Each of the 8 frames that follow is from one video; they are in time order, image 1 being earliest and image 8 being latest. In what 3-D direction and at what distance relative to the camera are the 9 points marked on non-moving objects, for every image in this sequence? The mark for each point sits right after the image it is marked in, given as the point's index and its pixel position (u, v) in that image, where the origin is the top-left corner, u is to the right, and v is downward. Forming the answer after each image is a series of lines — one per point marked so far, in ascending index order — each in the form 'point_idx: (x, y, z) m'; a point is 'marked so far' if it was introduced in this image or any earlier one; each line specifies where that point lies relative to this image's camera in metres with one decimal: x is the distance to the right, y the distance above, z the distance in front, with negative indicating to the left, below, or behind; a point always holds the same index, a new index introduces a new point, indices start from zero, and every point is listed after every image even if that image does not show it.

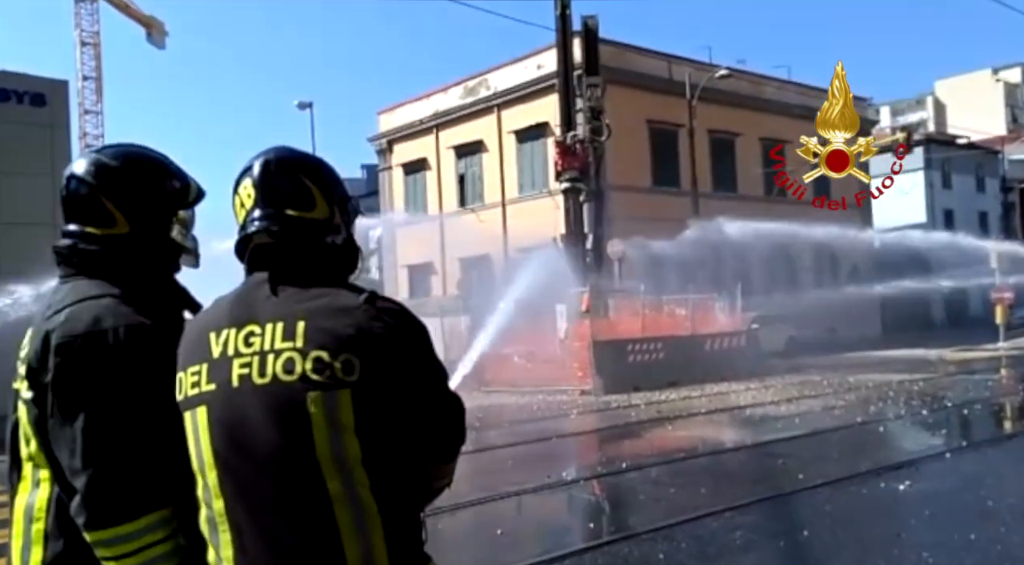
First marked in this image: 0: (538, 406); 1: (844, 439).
0: (+0.4, -1.8, +14.6) m
1: (+2.7, -1.2, +8.1) m
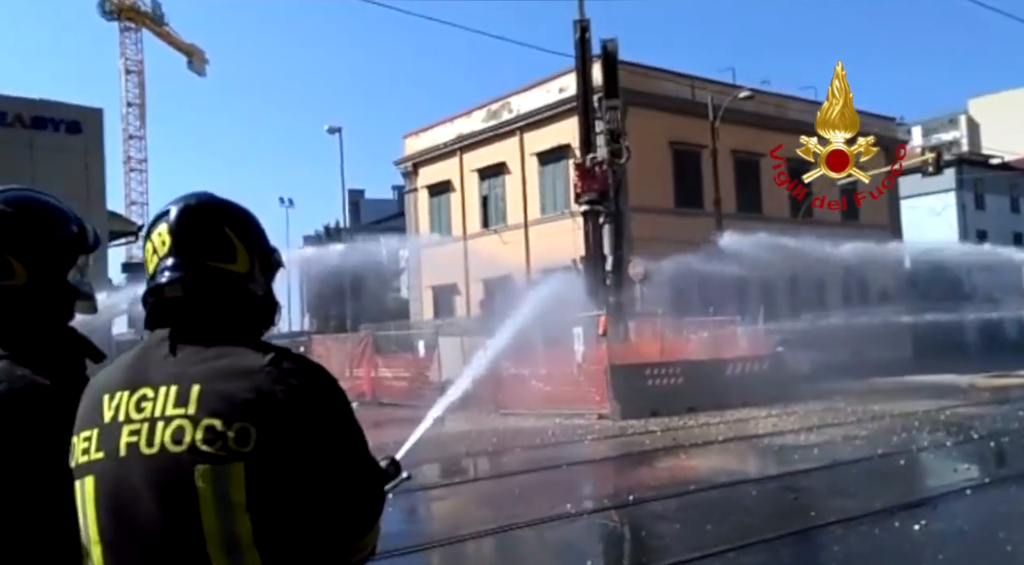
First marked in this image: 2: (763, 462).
0: (+0.6, -2.1, +14.4) m
1: (+2.7, -1.5, +7.9) m
2: (+2.2, -1.6, +9.1) m
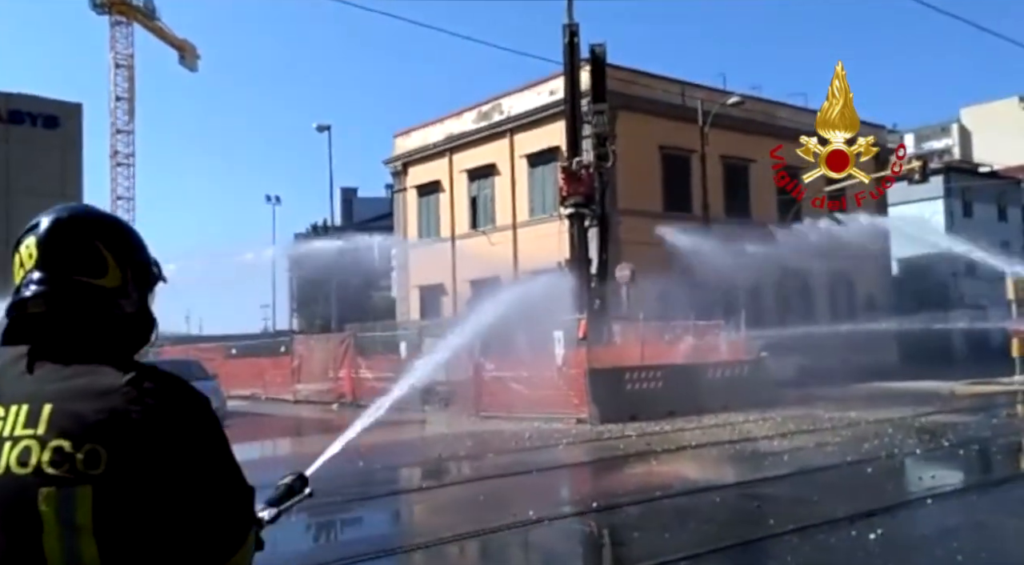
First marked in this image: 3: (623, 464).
0: (+0.3, -2.2, +14.4) m
1: (+2.5, -1.5, +8.0) m
2: (+2.0, -1.7, +9.1) m
3: (+1.1, -1.9, +10.6) m
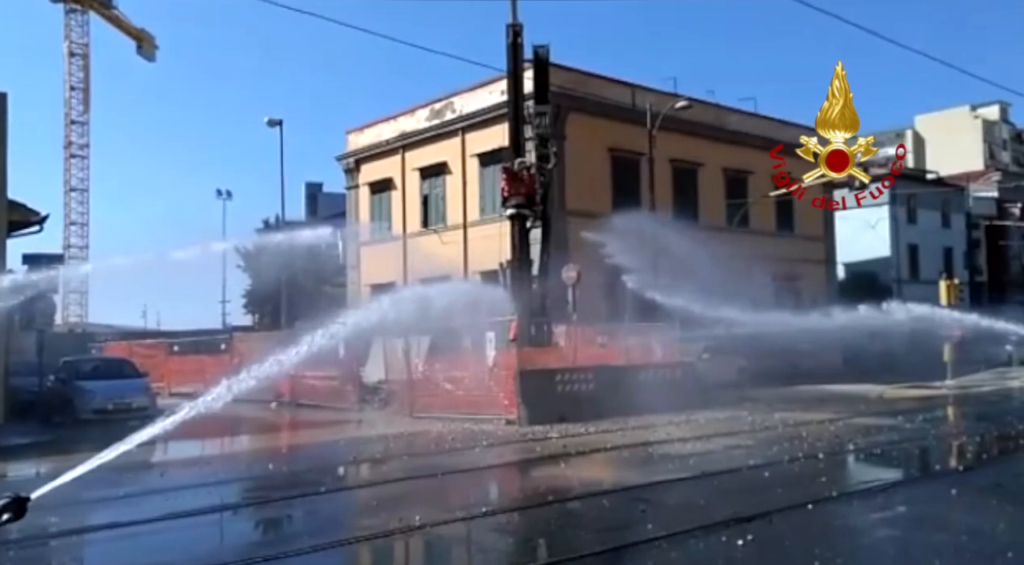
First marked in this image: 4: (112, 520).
0: (-0.8, -2.2, +14.4) m
1: (+1.7, -1.6, +8.1) m
2: (+1.1, -1.7, +9.2) m
3: (+0.2, -1.9, +10.6) m
4: (-3.5, -2.1, +9.0) m
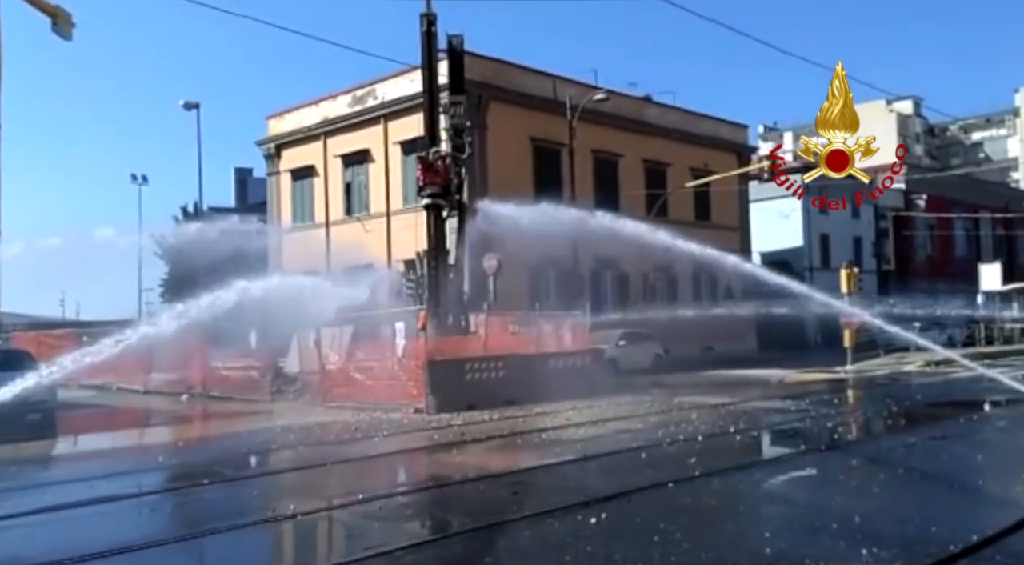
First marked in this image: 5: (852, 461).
0: (-2.1, -2.1, +14.7) m
1: (+0.8, -1.5, +8.5) m
2: (+0.1, -1.7, +9.6) m
3: (-0.9, -1.9, +11.0) m
4: (-4.5, -2.0, +9.1) m
5: (+2.8, -1.4, +8.3) m
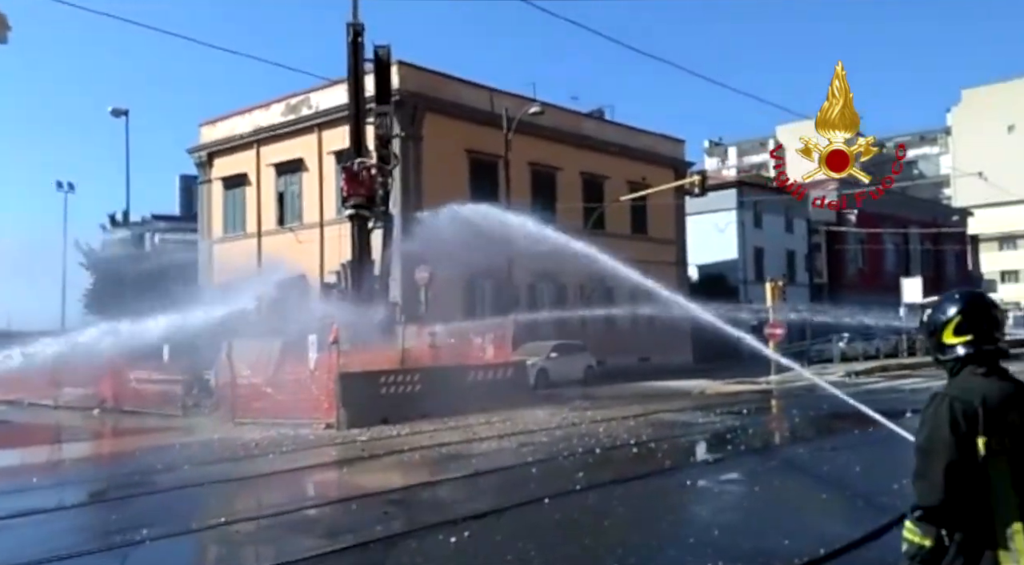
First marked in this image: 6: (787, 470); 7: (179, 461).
0: (-3.4, -2.2, +14.3) m
1: (-0.2, -1.6, +8.3) m
2: (-0.9, -1.8, +9.4) m
3: (-2.0, -2.0, +10.7) m
4: (-5.5, -2.1, +8.6) m
5: (+1.8, -1.5, +8.2) m
6: (+2.2, -1.5, +8.1) m
7: (-4.2, -2.2, +12.8) m
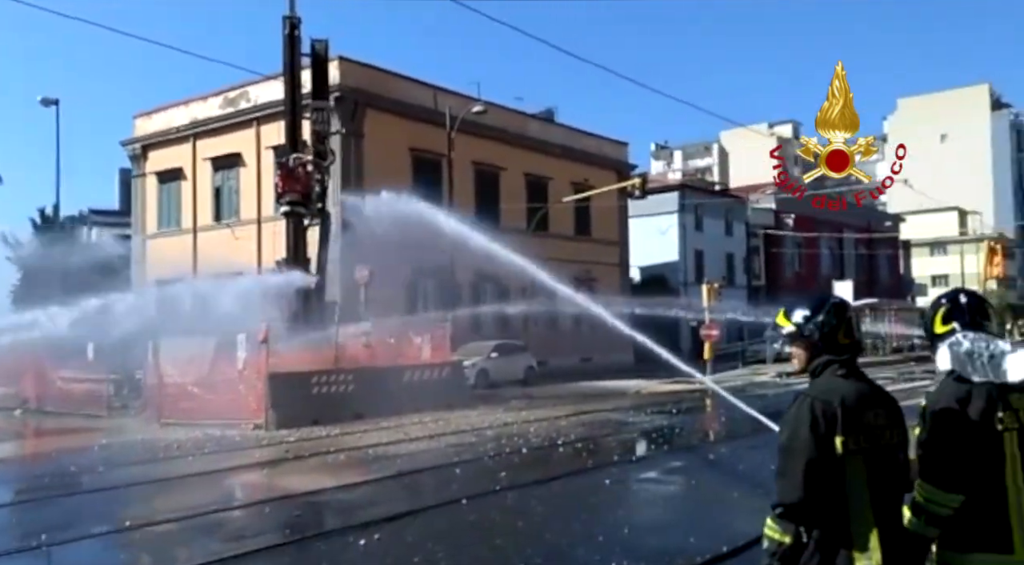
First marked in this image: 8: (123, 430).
0: (-4.4, -2.2, +14.0) m
1: (-0.8, -1.6, +8.2) m
2: (-1.6, -1.7, +9.2) m
3: (-2.7, -2.0, +10.5) m
4: (-6.1, -2.1, +8.2) m
5: (+1.2, -1.5, +8.2) m
6: (+1.6, -1.5, +8.2) m
7: (-5.1, -2.2, +12.4) m
8: (-6.7, -2.5, +17.4) m
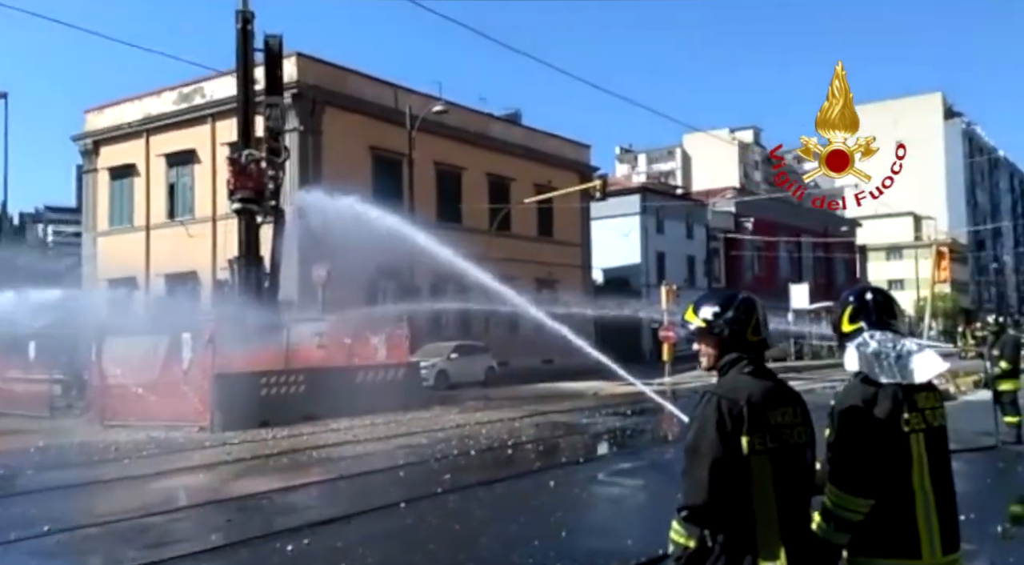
0: (-5.0, -2.1, +13.6) m
1: (-1.3, -1.6, +7.9) m
2: (-2.0, -1.7, +8.9) m
3: (-3.2, -1.9, +10.2) m
4: (-6.6, -2.0, +7.8) m
5: (+0.7, -1.5, +8.0) m
6: (+1.1, -1.5, +8.0) m
7: (-5.7, -2.1, +12.0) m
8: (-7.4, -2.4, +16.9) m
